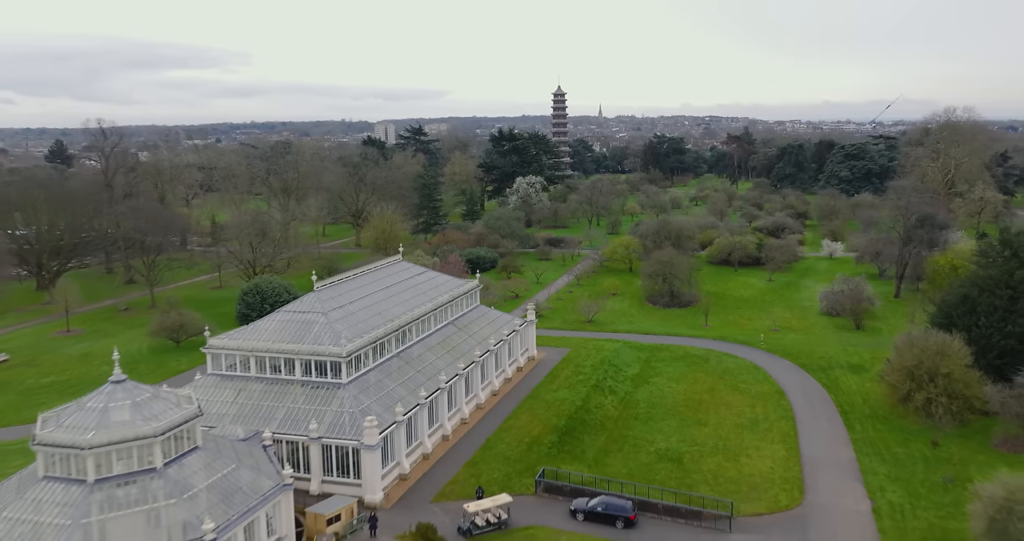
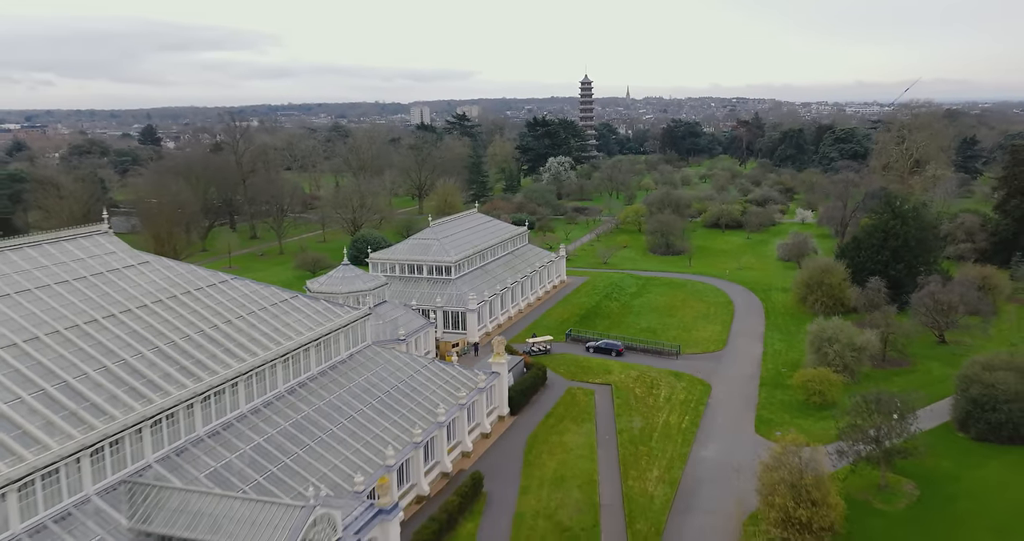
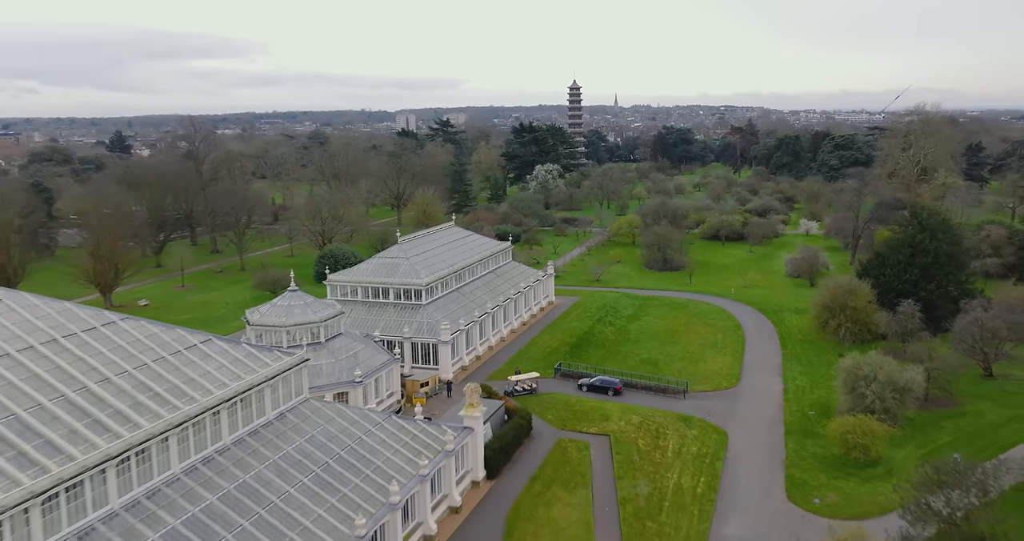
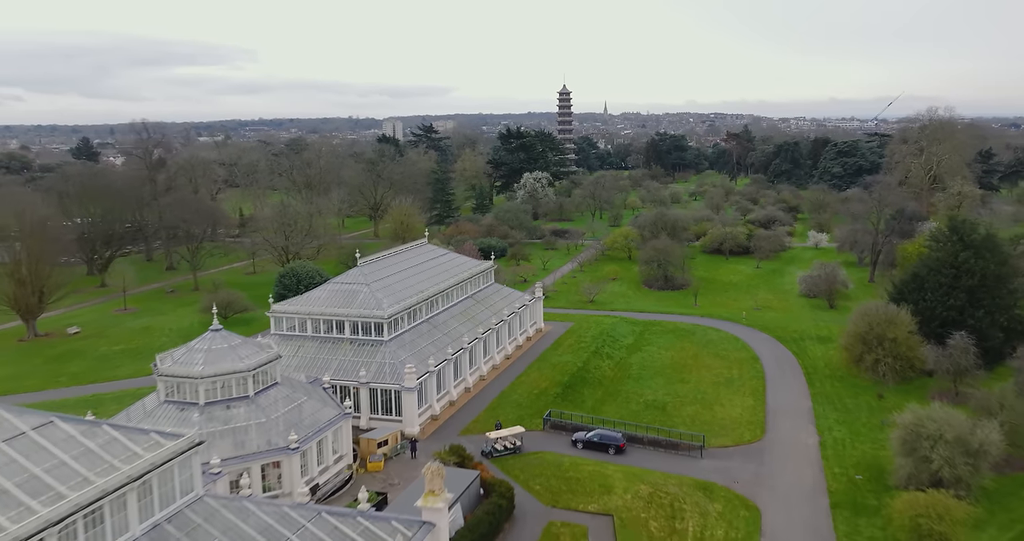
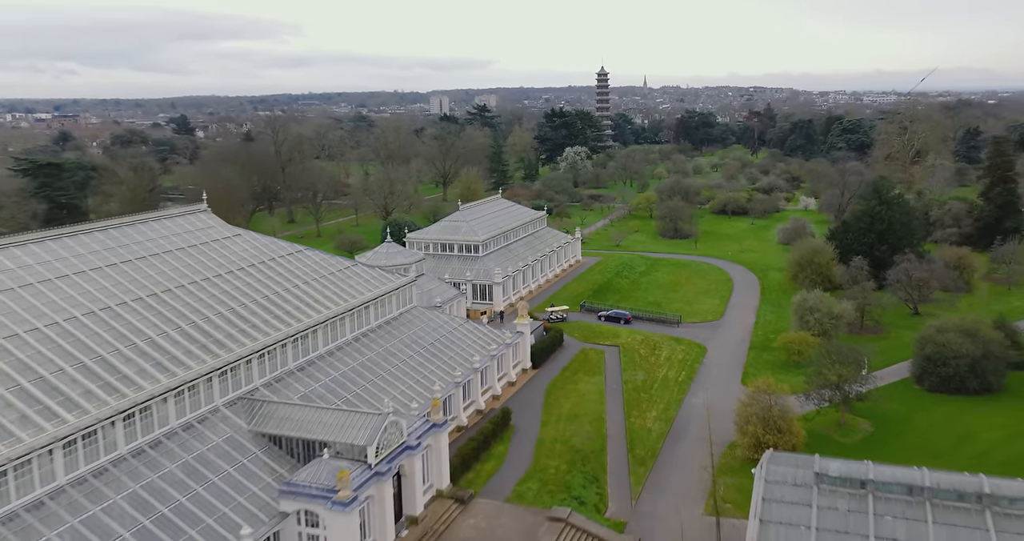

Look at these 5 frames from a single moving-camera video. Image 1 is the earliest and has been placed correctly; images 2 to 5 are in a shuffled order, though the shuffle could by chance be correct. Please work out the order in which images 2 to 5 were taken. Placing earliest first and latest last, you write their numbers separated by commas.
4, 3, 2, 5
